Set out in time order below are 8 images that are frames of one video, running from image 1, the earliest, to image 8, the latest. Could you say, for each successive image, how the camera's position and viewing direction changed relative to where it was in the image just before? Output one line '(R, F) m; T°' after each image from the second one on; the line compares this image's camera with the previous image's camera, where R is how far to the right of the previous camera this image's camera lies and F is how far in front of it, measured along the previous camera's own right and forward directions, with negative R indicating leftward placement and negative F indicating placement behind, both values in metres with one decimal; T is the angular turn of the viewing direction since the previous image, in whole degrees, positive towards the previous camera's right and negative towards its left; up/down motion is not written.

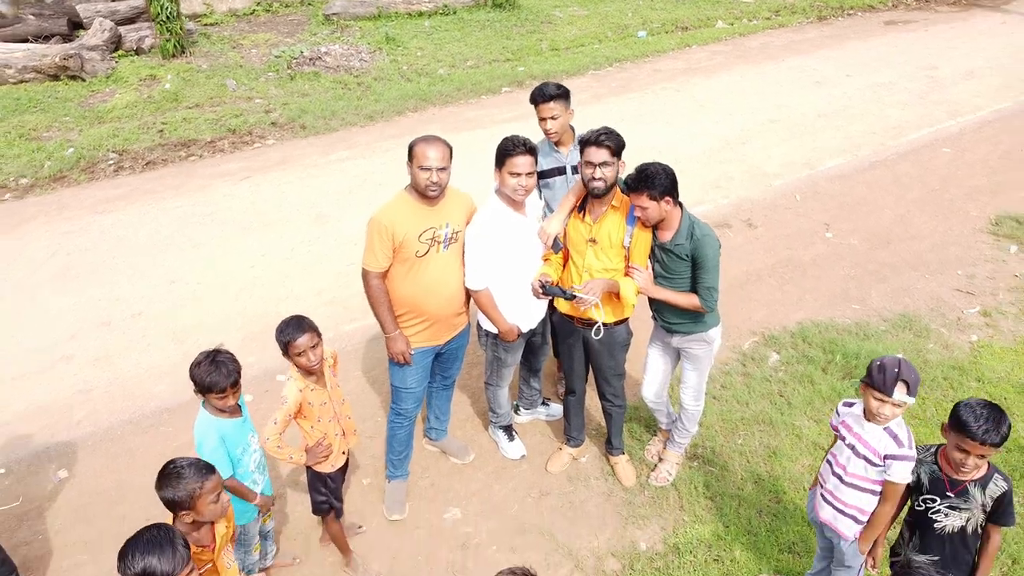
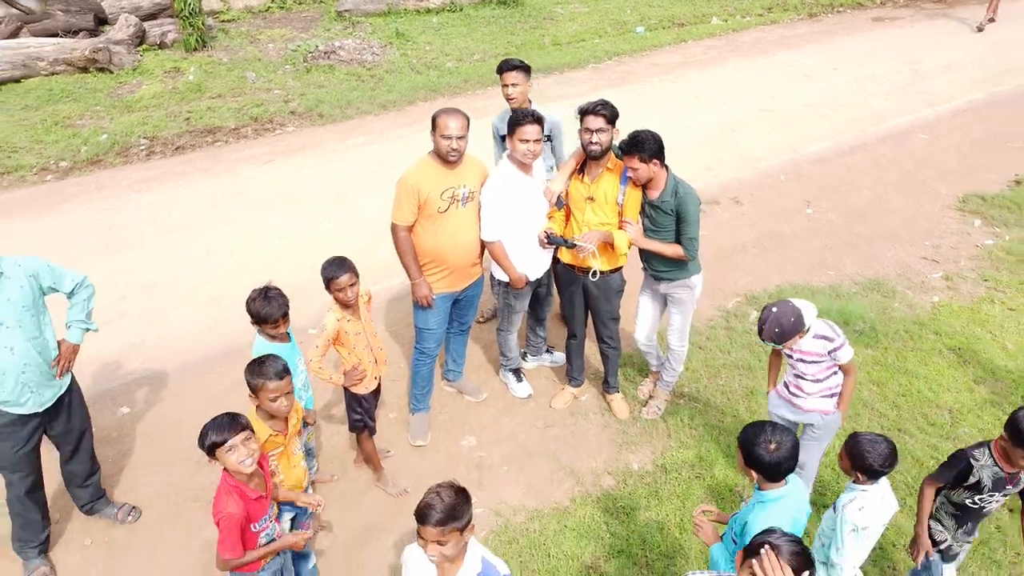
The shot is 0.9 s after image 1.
(0.0, -0.5) m; 0°
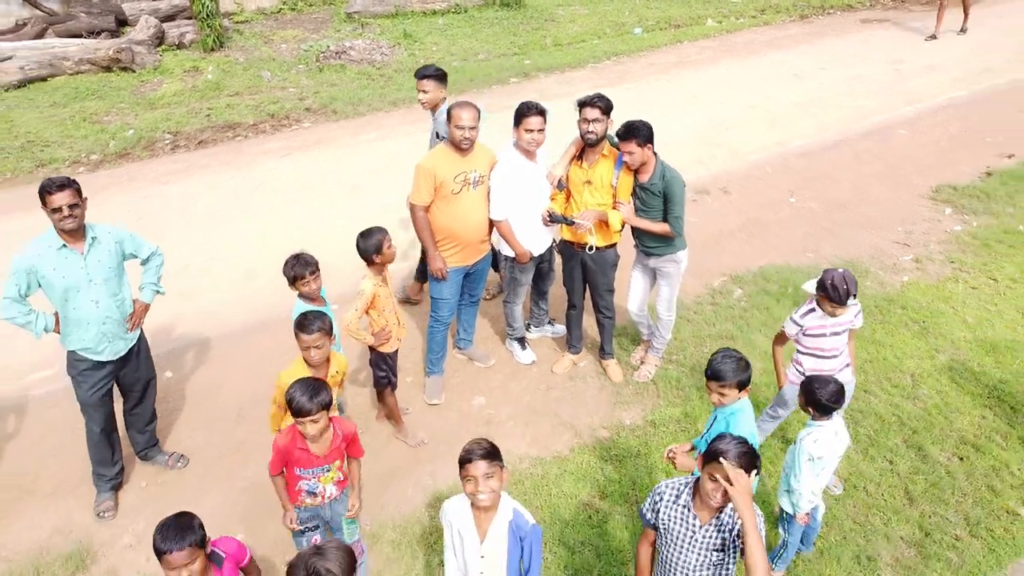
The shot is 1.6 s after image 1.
(0.0, -0.5) m; 0°
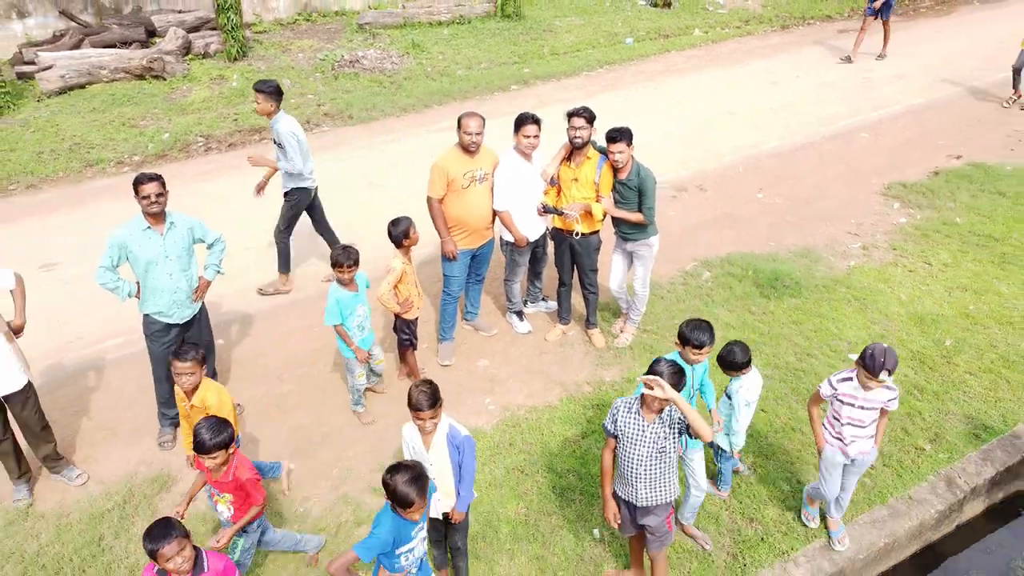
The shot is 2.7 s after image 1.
(0.0, -0.9) m; 0°
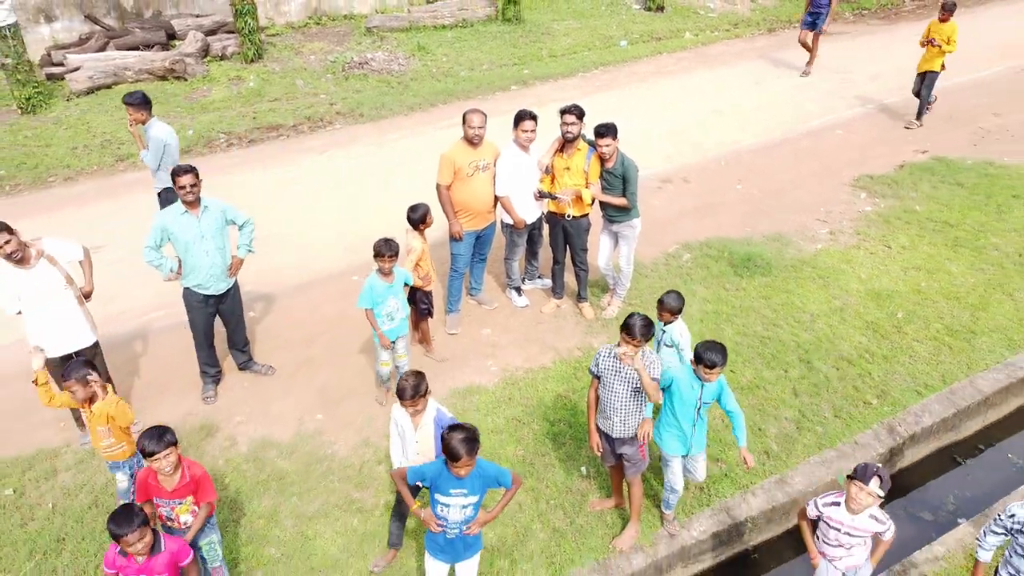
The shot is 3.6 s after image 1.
(0.0, -0.7) m; 0°
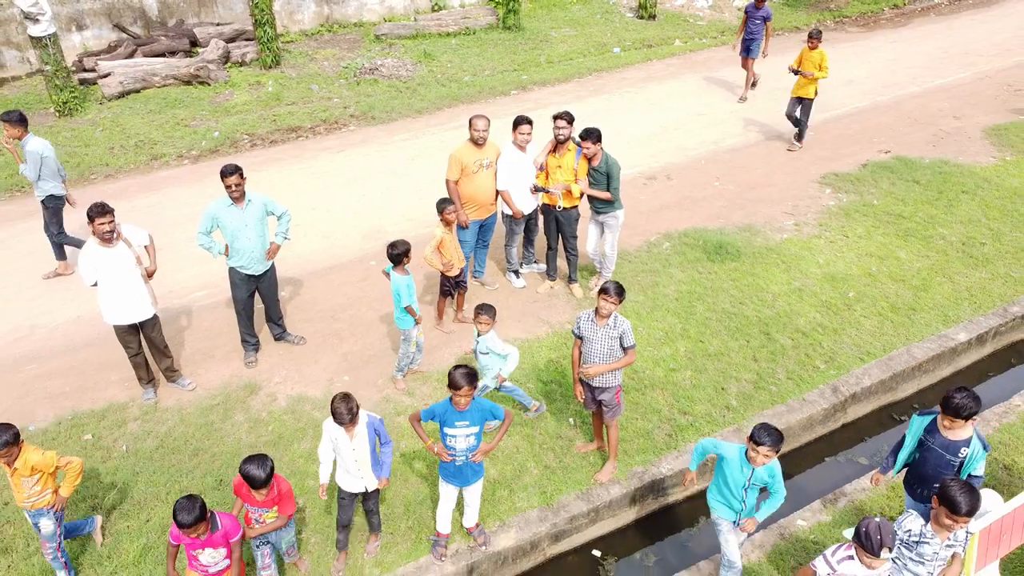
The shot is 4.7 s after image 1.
(0.0, -0.9) m; 0°
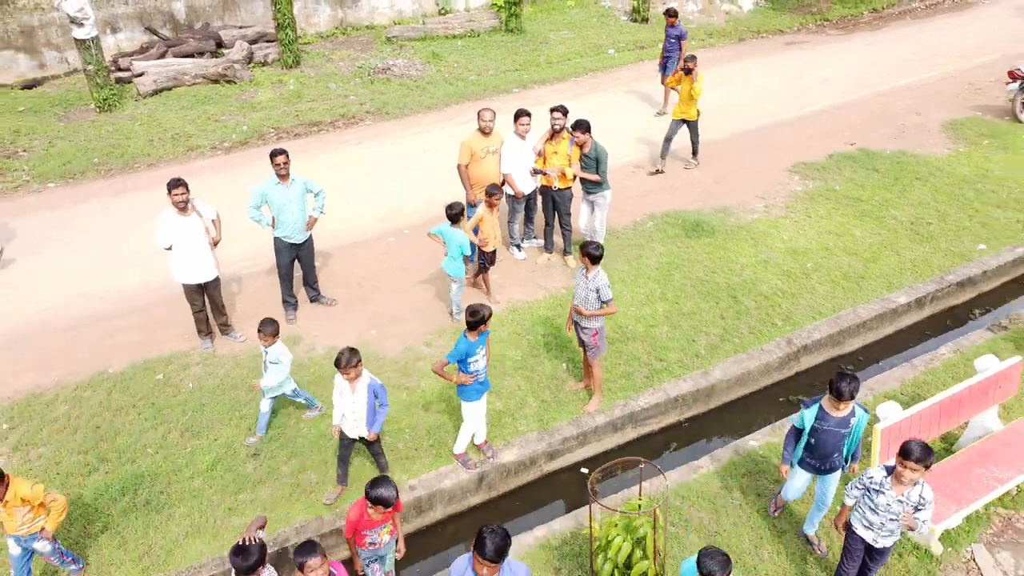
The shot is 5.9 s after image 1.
(0.0, -1.1) m; 0°
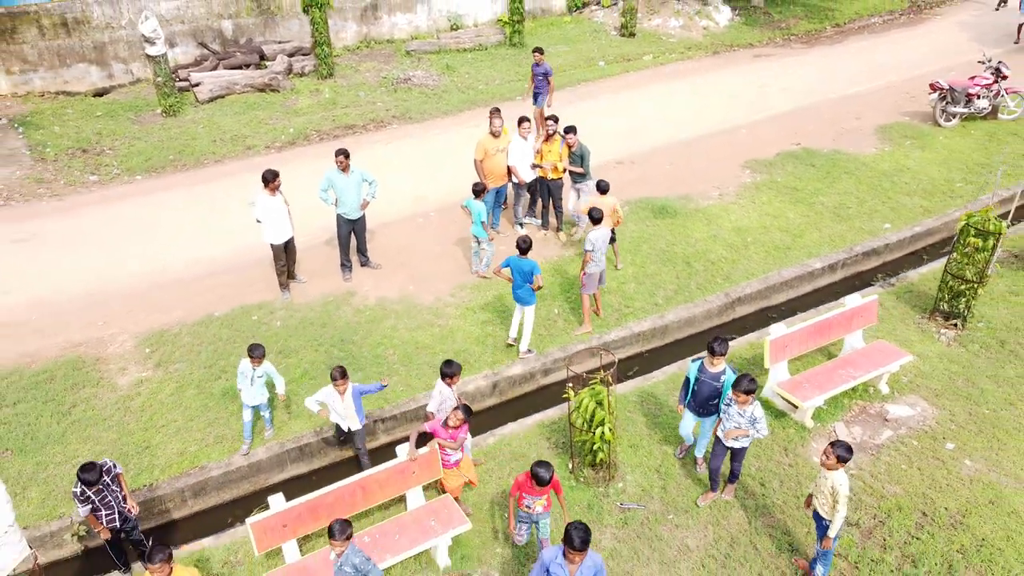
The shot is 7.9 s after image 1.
(0.0, -2.3) m; 0°
